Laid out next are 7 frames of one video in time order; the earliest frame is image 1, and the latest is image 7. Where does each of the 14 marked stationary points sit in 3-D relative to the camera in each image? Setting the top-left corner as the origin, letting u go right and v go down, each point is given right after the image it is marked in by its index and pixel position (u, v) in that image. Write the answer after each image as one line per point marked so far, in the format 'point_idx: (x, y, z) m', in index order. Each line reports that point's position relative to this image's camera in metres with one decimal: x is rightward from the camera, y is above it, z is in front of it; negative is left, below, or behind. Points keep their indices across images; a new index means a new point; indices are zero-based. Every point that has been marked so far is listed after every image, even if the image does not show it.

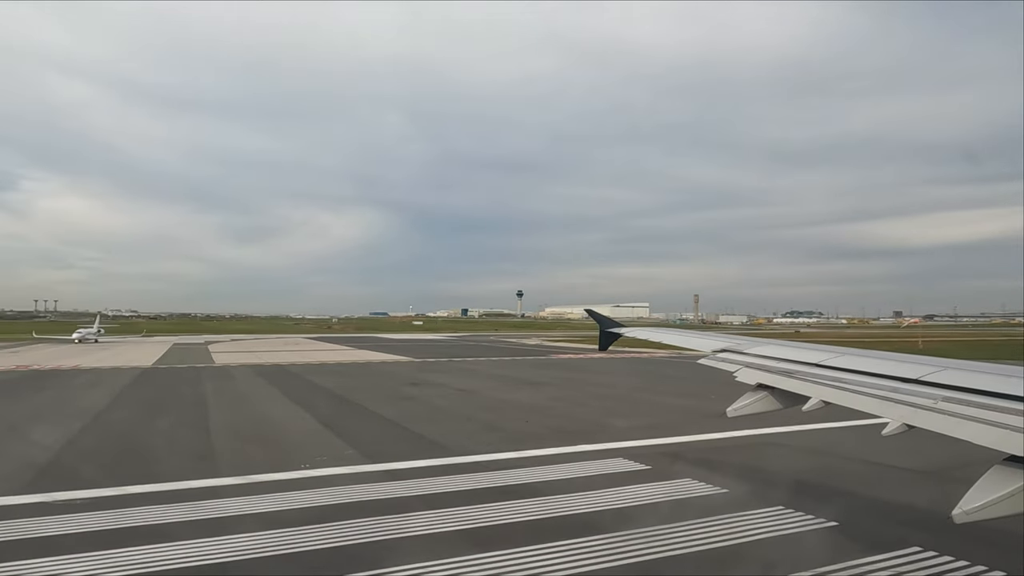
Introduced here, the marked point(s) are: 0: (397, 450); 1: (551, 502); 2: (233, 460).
0: (-1.7, -2.4, +8.0) m
1: (+0.4, -2.0, +5.1) m
2: (-3.9, -2.4, +7.4) m
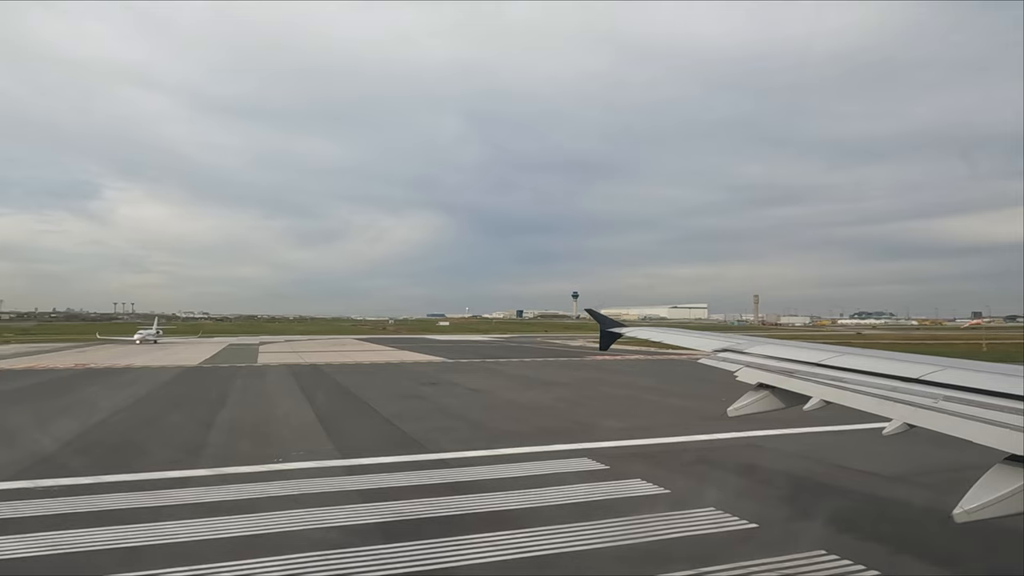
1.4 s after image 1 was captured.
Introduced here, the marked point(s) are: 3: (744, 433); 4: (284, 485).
0: (-2.1, -2.4, +8.2) m
1: (-0.2, -2.0, +5.2) m
2: (-4.4, -2.4, +7.8) m
3: (+4.9, -3.1, +11.4) m
4: (-2.5, -2.1, +5.9) m
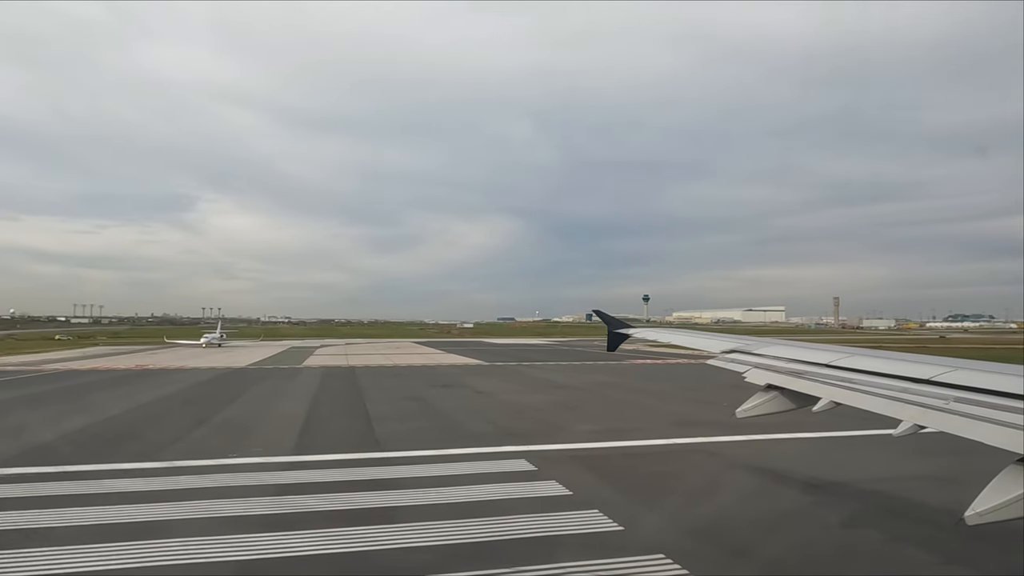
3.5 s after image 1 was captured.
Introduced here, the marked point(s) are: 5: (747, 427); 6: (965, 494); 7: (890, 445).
0: (-2.8, -2.4, +8.5) m
1: (-1.2, -2.0, +5.3) m
2: (-5.0, -2.5, +8.3) m
3: (+4.5, -3.1, +11.0) m
4: (-3.3, -2.2, +6.2) m
5: (+6.1, -3.5, +14.0) m
6: (+7.5, -3.3, +9.0) m
7: (+9.5, -3.9, +13.5) m
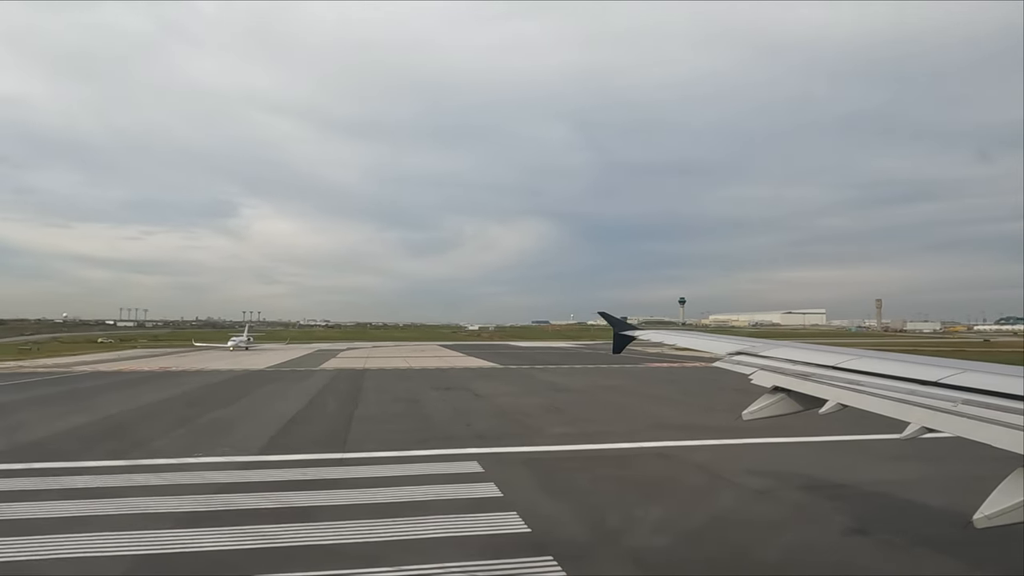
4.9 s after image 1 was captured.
0: (-3.3, -2.5, +8.7) m
1: (-1.8, -2.1, +5.4) m
2: (-5.6, -2.6, +8.5) m
3: (+4.1, -3.1, +10.8) m
4: (-4.0, -2.2, +6.4) m
5: (+5.8, -3.6, +13.8) m
6: (+7.0, -3.3, +8.7) m
7: (+9.2, -3.9, +13.1) m
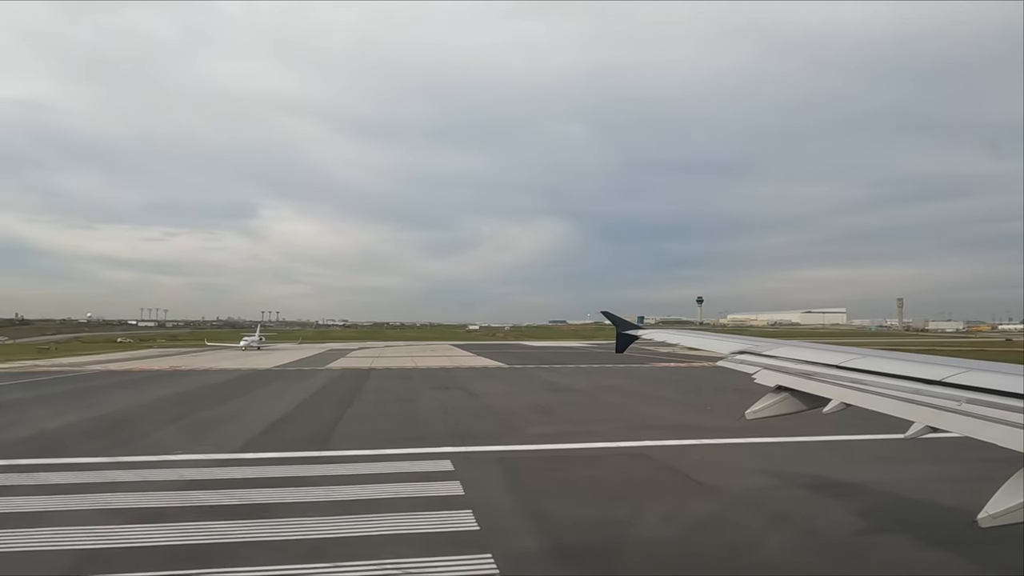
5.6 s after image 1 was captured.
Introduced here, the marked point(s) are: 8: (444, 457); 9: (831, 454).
0: (-3.6, -2.5, +8.7) m
1: (-2.2, -2.0, +5.5) m
2: (-5.9, -2.5, +8.6) m
3: (+3.8, -3.1, +10.8) m
4: (-4.3, -2.2, +6.4) m
5: (+5.6, -3.6, +13.7) m
6: (+6.7, -3.3, +8.6) m
7: (+9.0, -3.9, +12.9) m
8: (-0.8, -2.2, +6.9) m
9: (+6.8, -3.6, +11.6) m
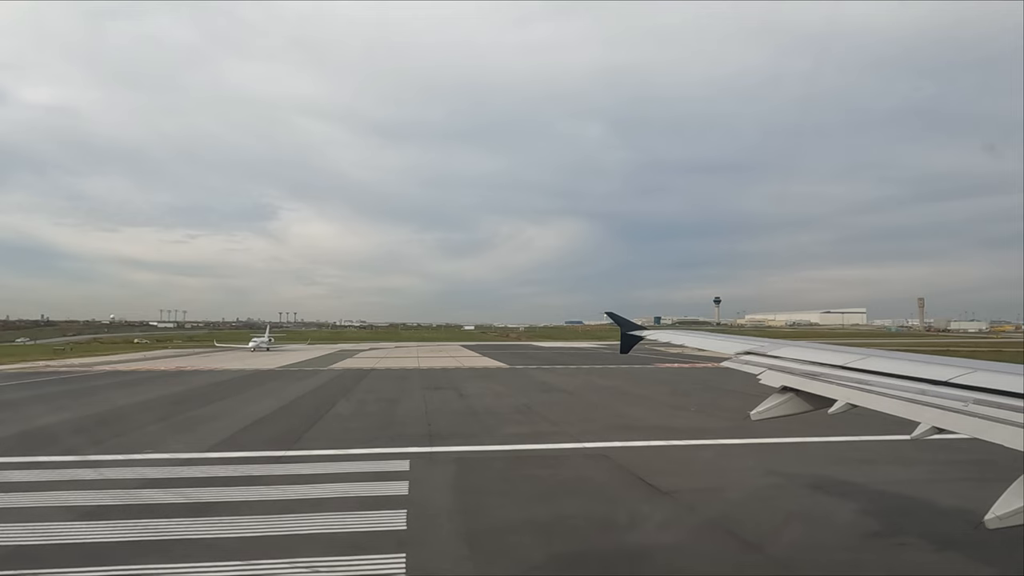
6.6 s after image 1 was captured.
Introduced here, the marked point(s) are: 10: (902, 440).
0: (-4.0, -2.5, +8.7) m
1: (-2.7, -2.0, +5.4) m
2: (-6.3, -2.5, +8.7) m
3: (+3.4, -3.1, +10.6) m
4: (-4.8, -2.2, +6.5) m
5: (+5.3, -3.5, +13.5) m
6: (+6.2, -3.3, +8.4) m
7: (+8.7, -3.8, +12.7) m
8: (-1.3, -2.1, +6.8) m
9: (+6.5, -3.5, +11.4) m
10: (+9.9, -3.9, +13.8) m
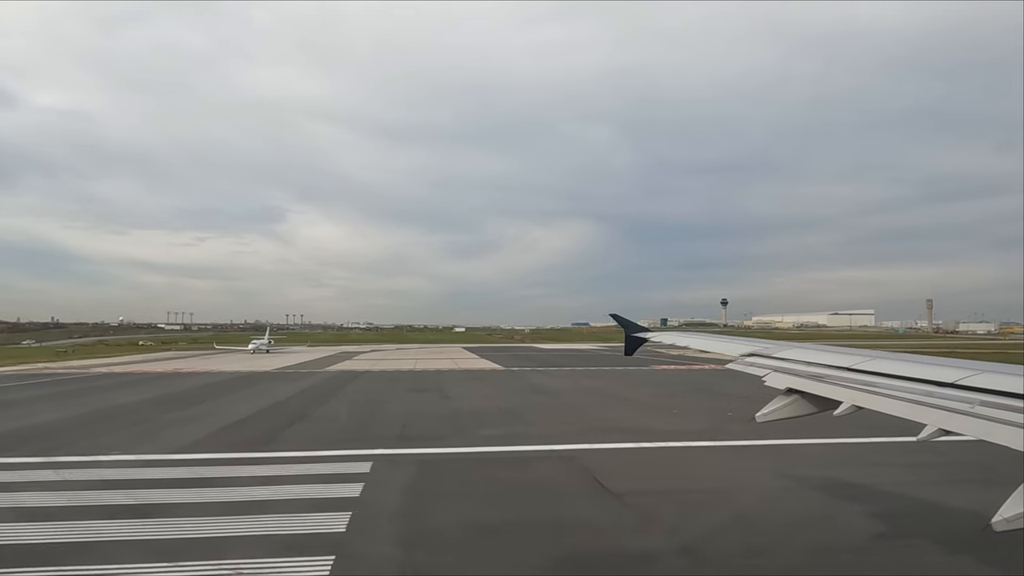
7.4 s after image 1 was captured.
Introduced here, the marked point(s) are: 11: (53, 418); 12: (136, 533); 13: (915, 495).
0: (-4.4, -2.4, +8.5) m
1: (-3.1, -2.0, +5.2) m
2: (-6.6, -2.5, +8.4) m
3: (+3.1, -3.0, +10.3) m
4: (-5.1, -2.1, +6.2) m
5: (+5.0, -3.5, +13.1) m
6: (+5.9, -3.2, +8.0) m
7: (+8.4, -3.8, +12.3) m
8: (-1.7, -2.1, +6.6) m
9: (+6.2, -3.5, +11.1) m
10: (+9.7, -3.8, +13.4) m
11: (-10.0, -2.7, +11.5) m
12: (-2.9, -1.9, +4.1) m
13: (+6.2, -3.2, +8.3) m
